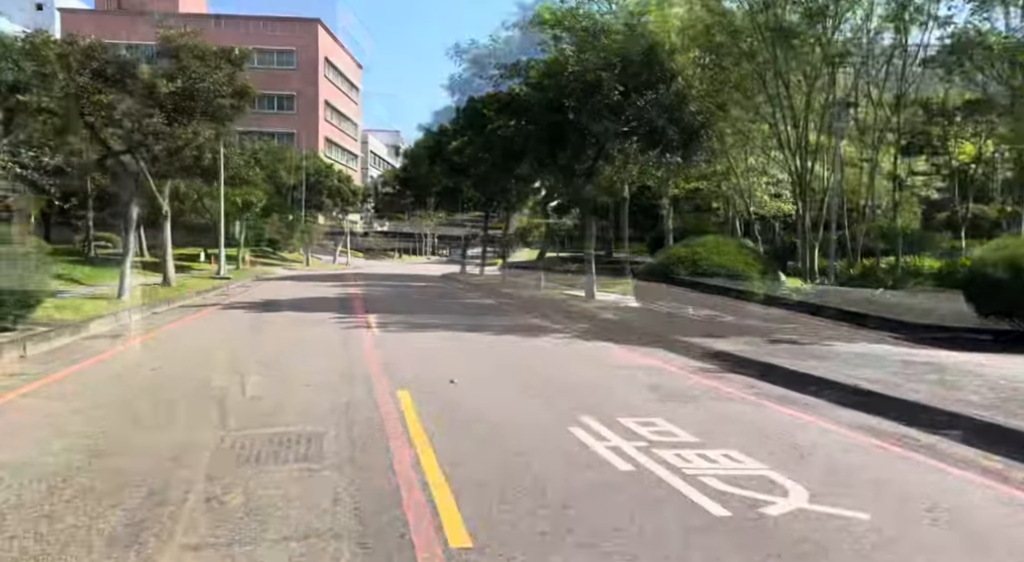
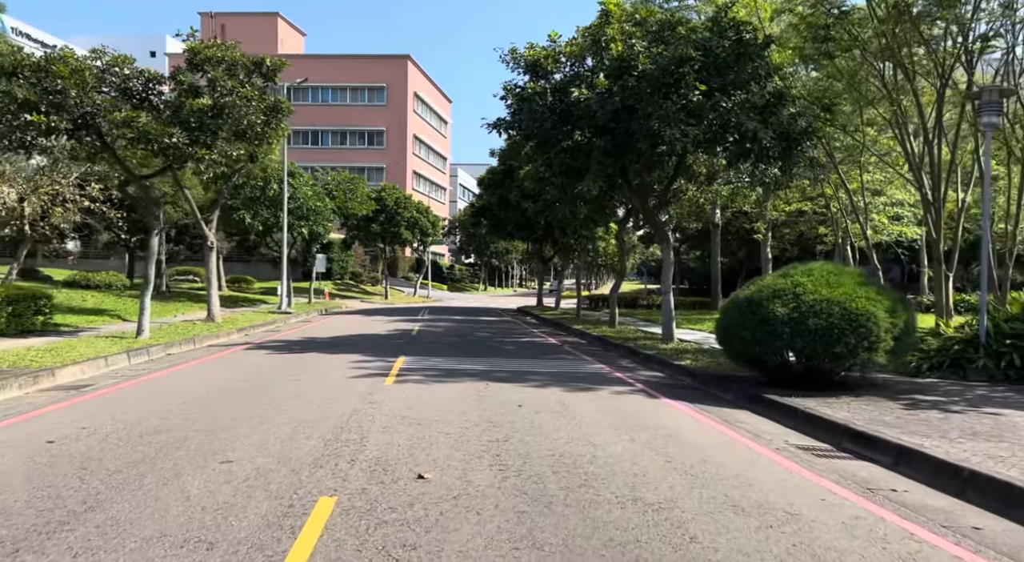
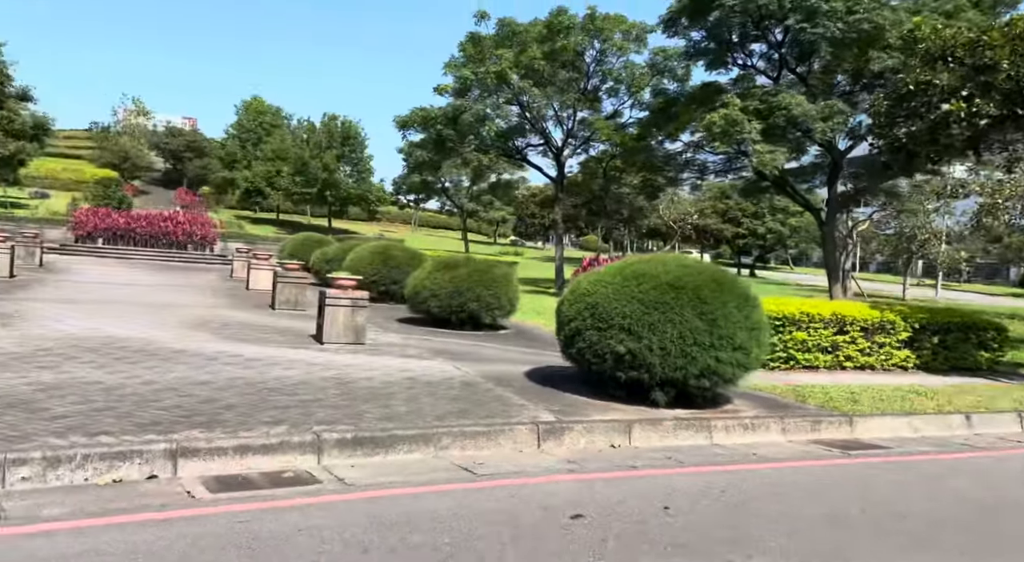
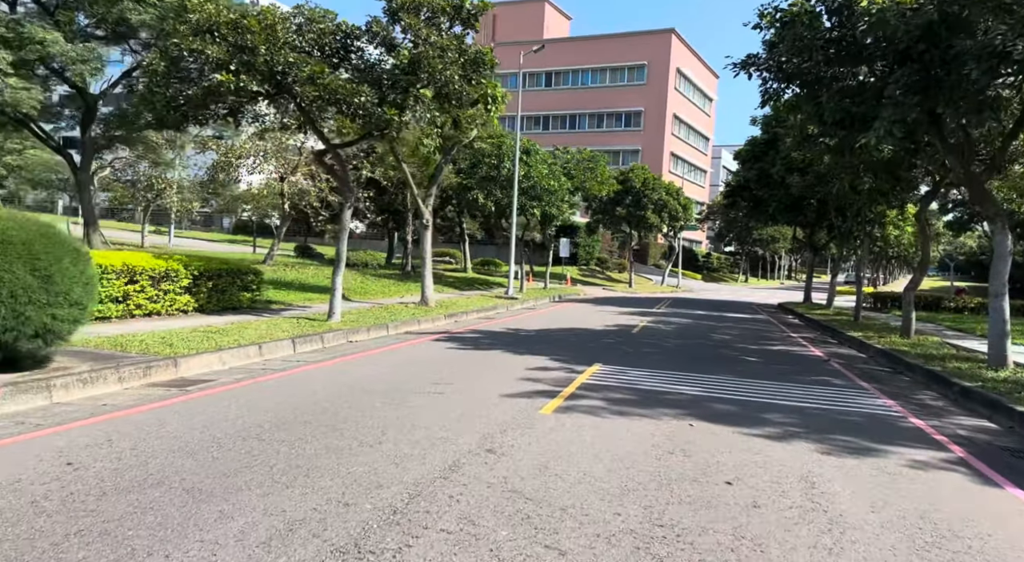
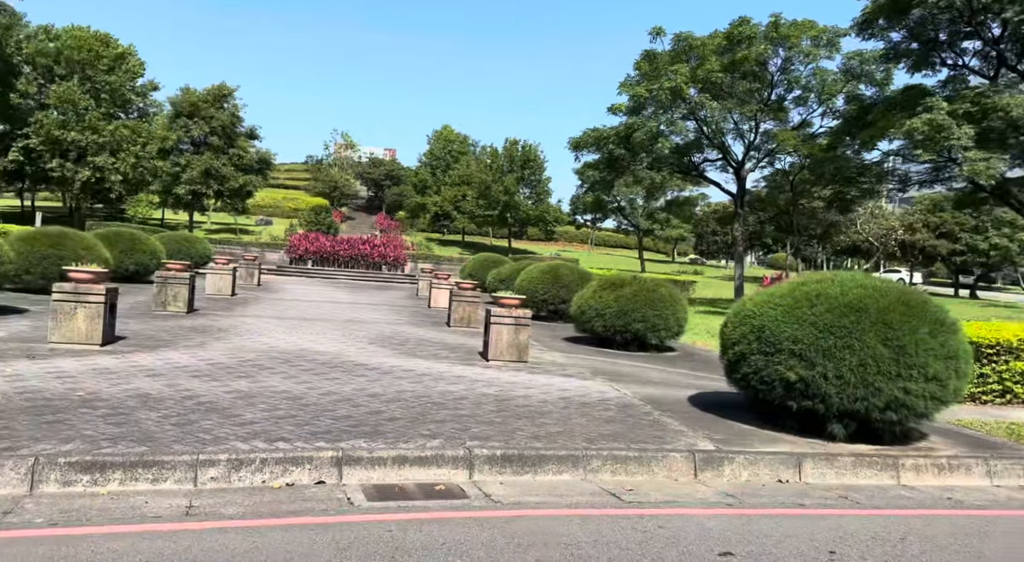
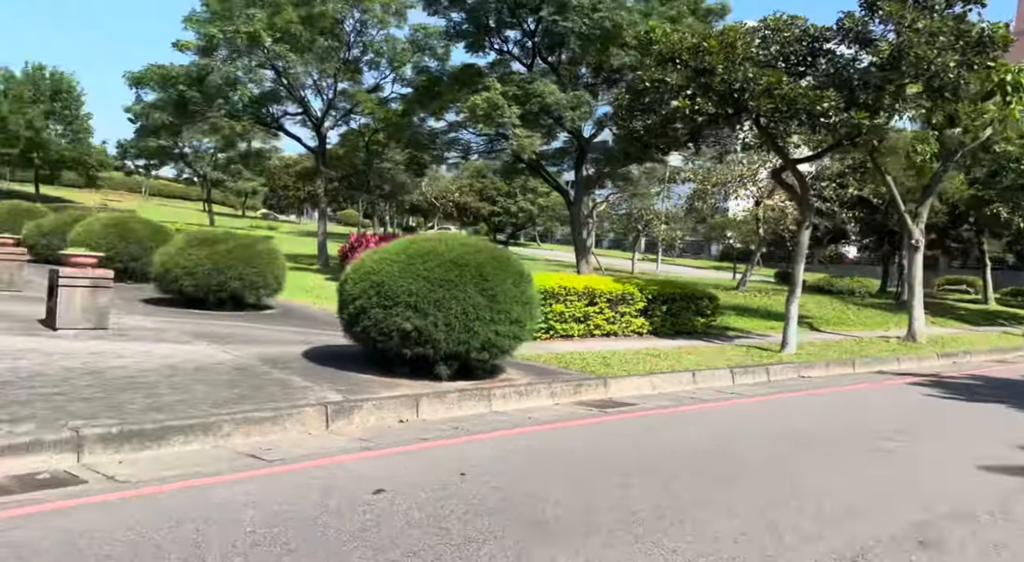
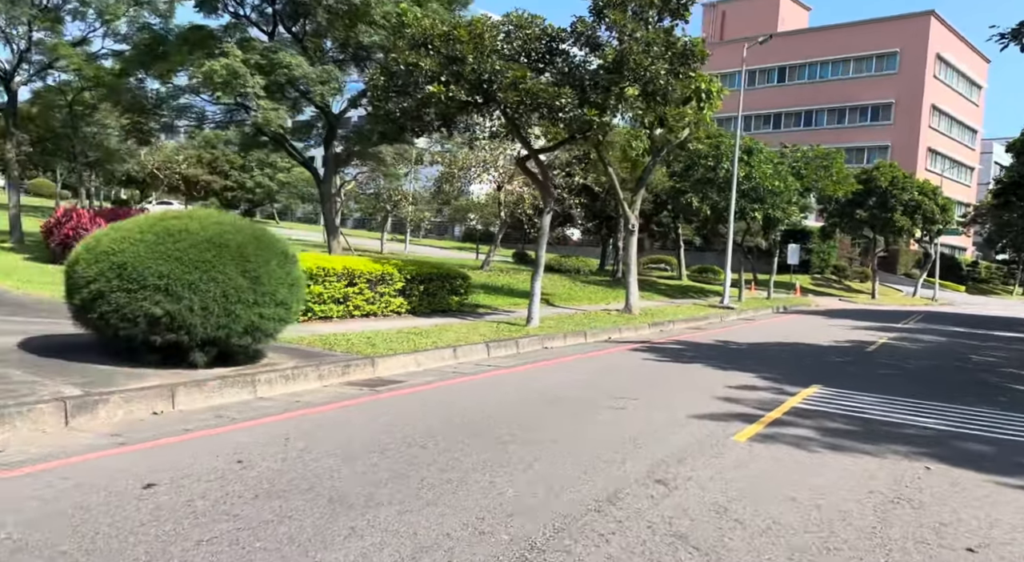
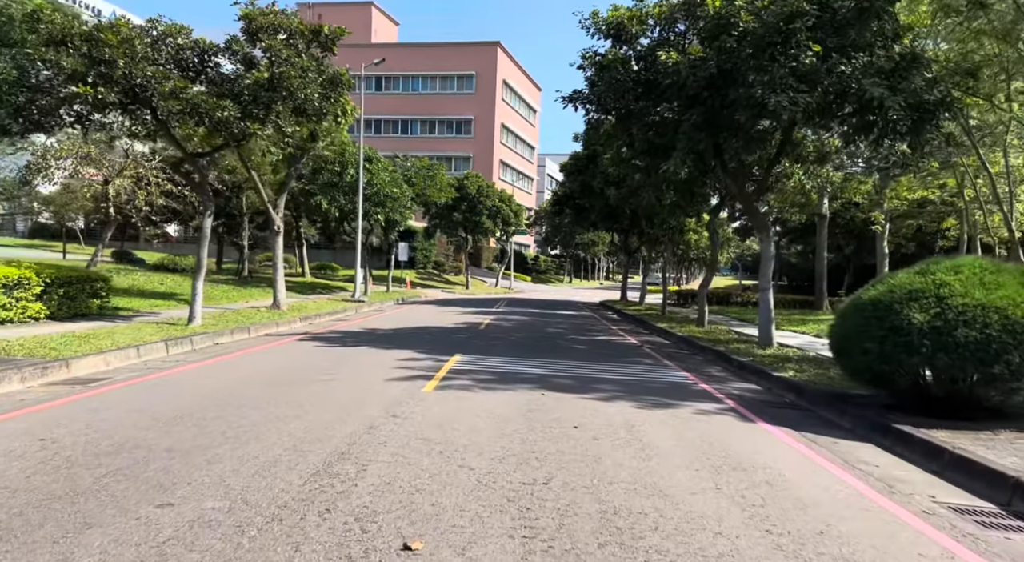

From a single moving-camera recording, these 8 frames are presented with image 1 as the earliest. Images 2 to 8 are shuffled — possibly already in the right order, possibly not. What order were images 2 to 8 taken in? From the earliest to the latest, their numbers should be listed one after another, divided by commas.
2, 8, 4, 7, 6, 3, 5
